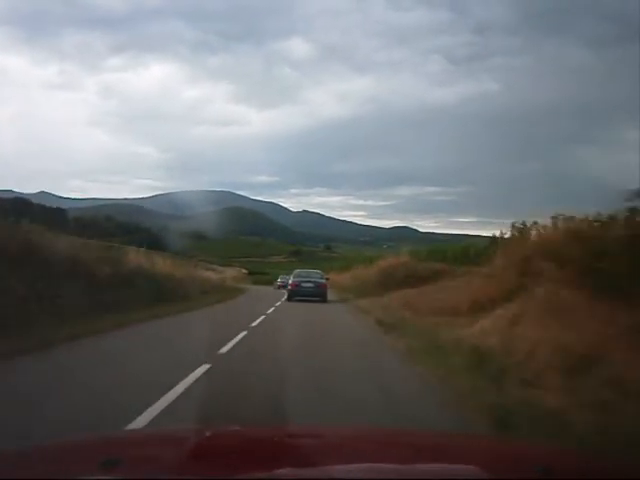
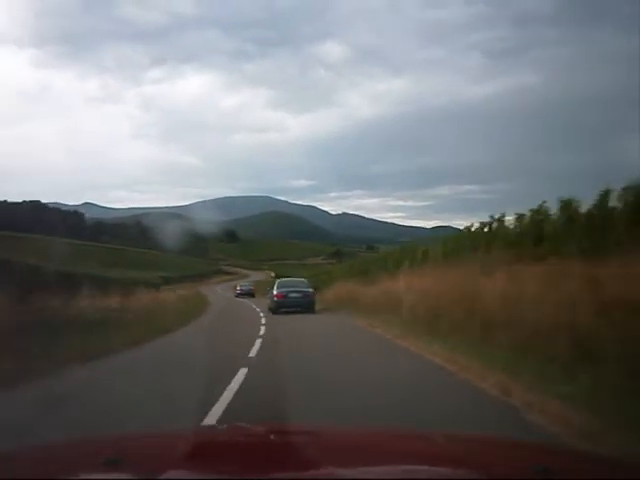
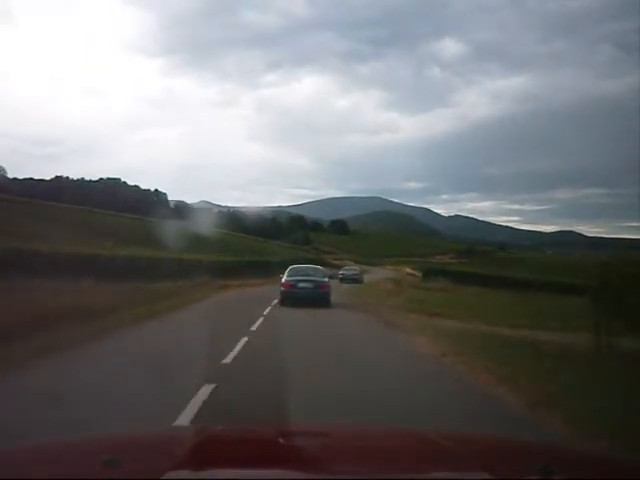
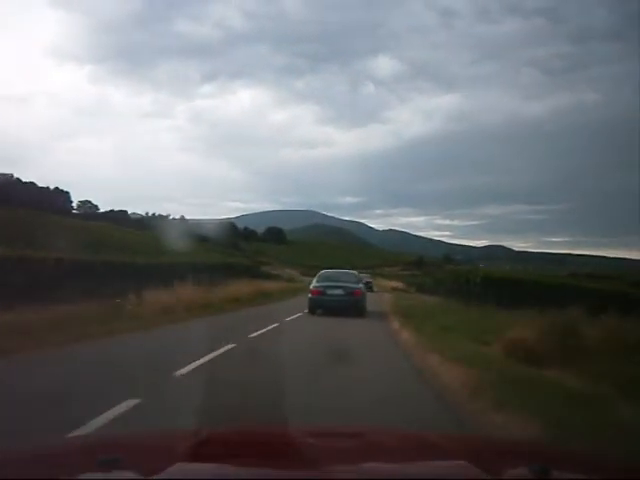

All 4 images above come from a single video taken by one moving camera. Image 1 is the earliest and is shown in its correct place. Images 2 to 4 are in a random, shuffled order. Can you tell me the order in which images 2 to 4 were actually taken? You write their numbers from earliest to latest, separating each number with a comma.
2, 3, 4
